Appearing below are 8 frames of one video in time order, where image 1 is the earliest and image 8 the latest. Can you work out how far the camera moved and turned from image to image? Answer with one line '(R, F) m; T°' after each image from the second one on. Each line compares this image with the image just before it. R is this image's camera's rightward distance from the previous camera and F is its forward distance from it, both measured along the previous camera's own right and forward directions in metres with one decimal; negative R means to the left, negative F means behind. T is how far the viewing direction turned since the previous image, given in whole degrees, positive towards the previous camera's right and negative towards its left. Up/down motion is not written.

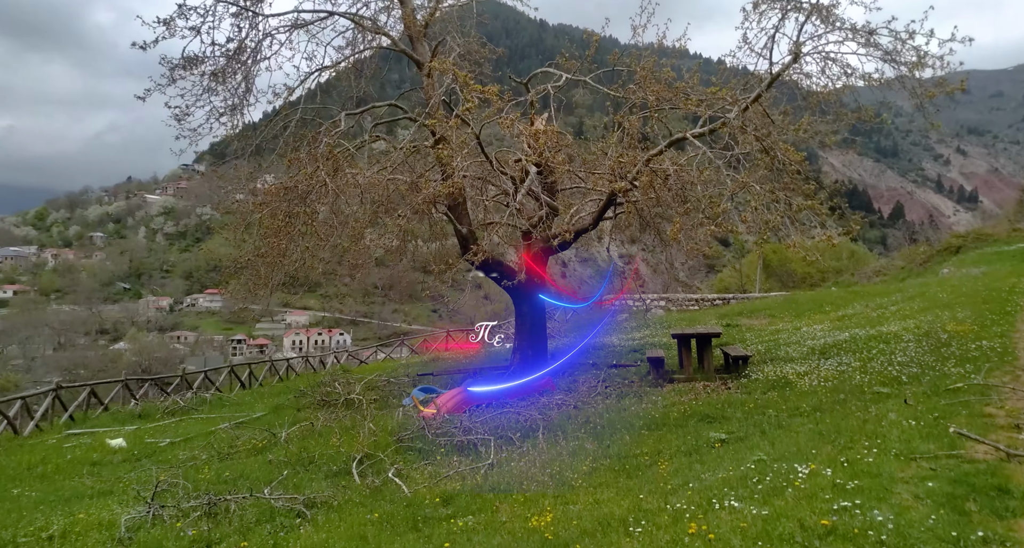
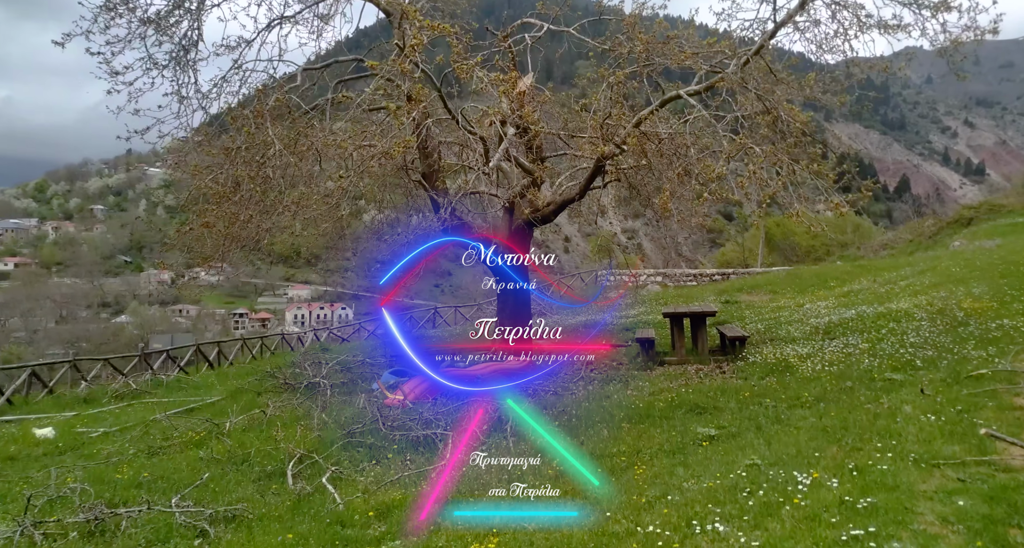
(+0.4, +0.9) m; 0°
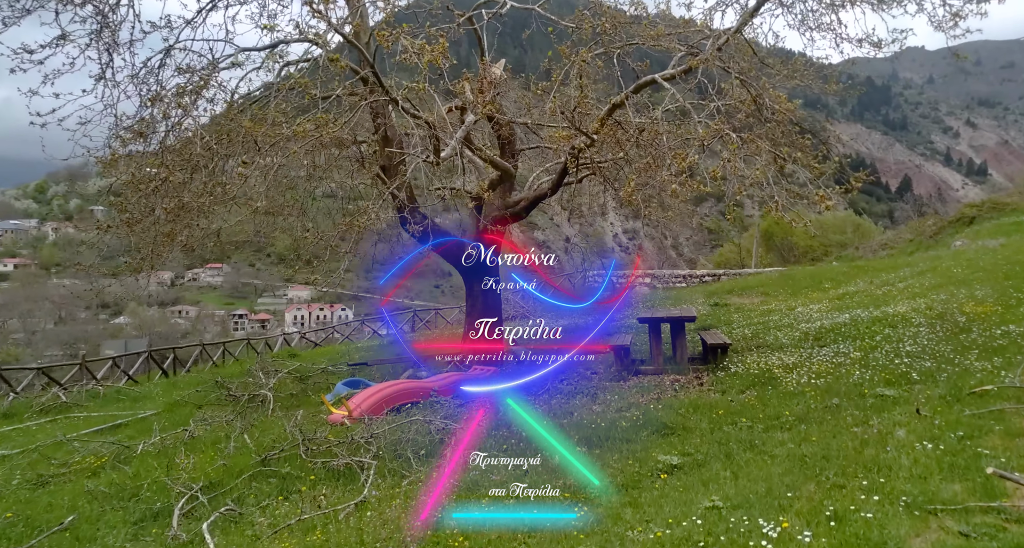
(+0.5, +0.8) m; 0°
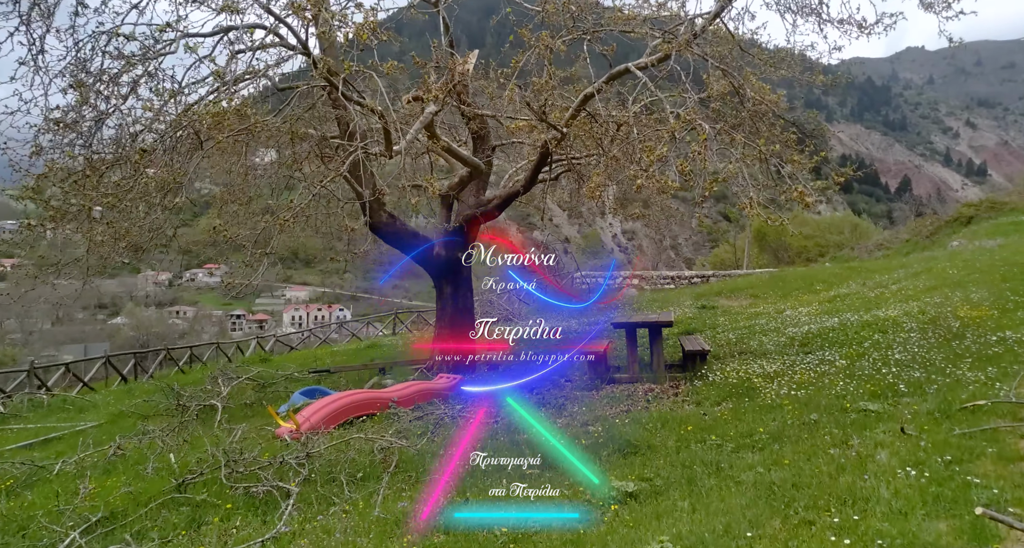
(+0.4, +0.5) m; 0°
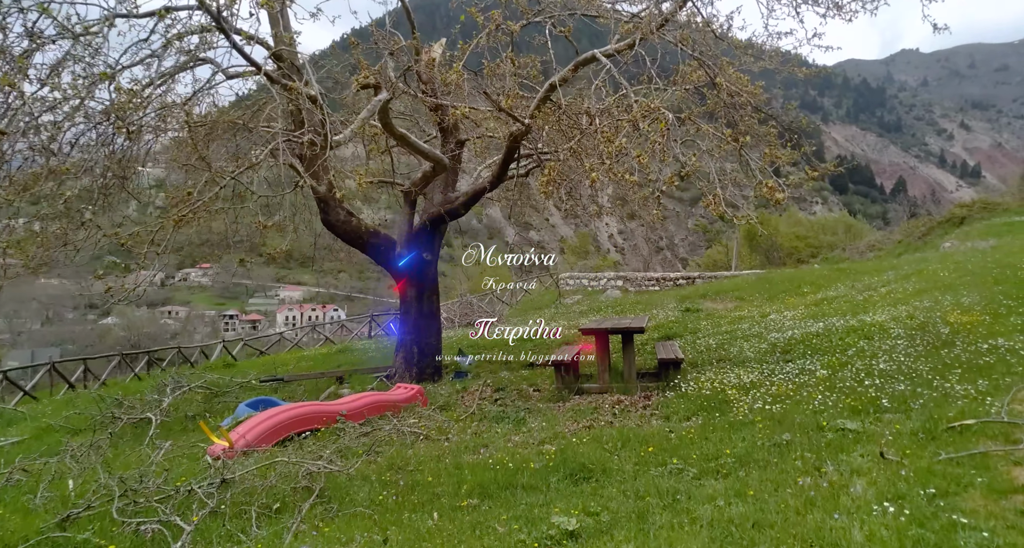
(+0.4, +0.6) m; 0°
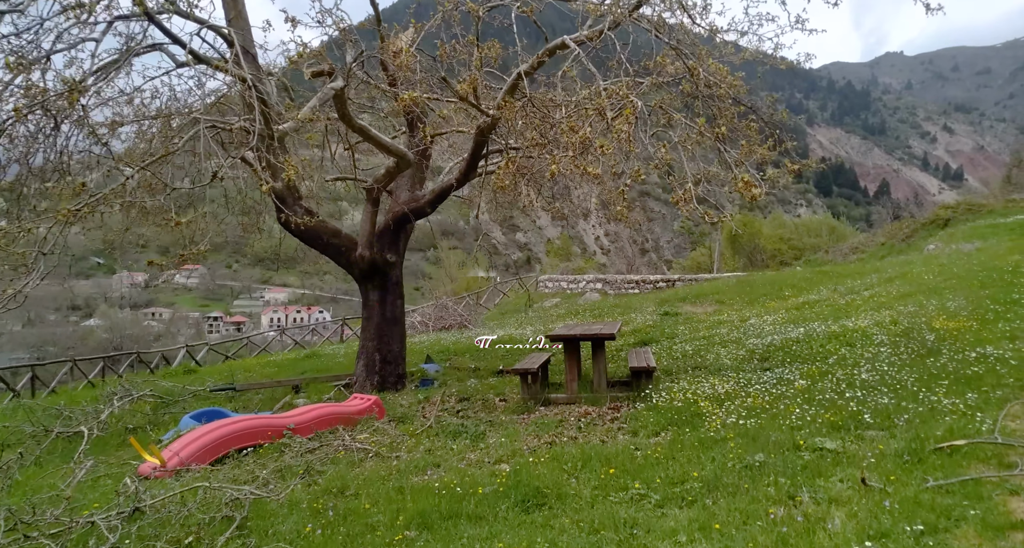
(+0.3, +0.5) m; +1°
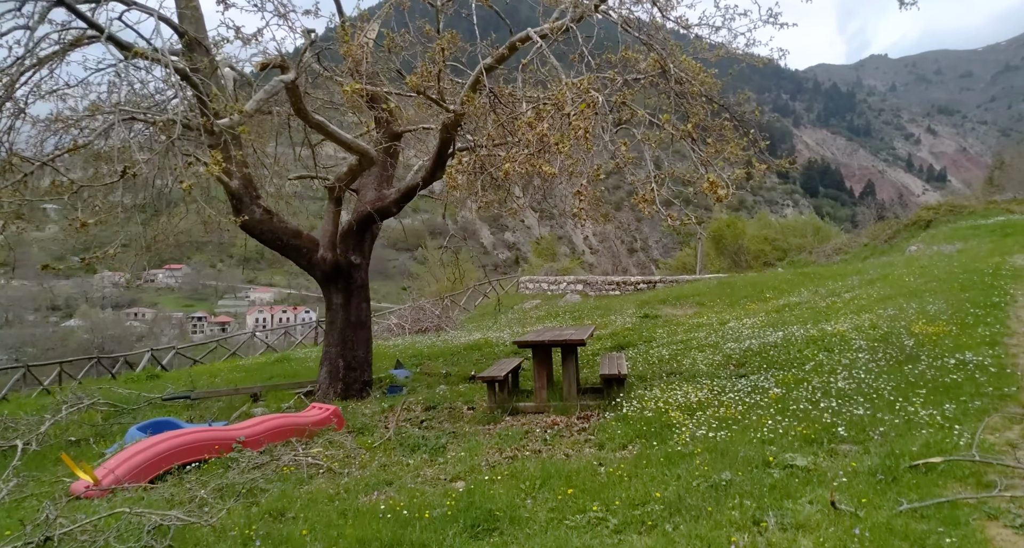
(+0.2, +0.3) m; +1°
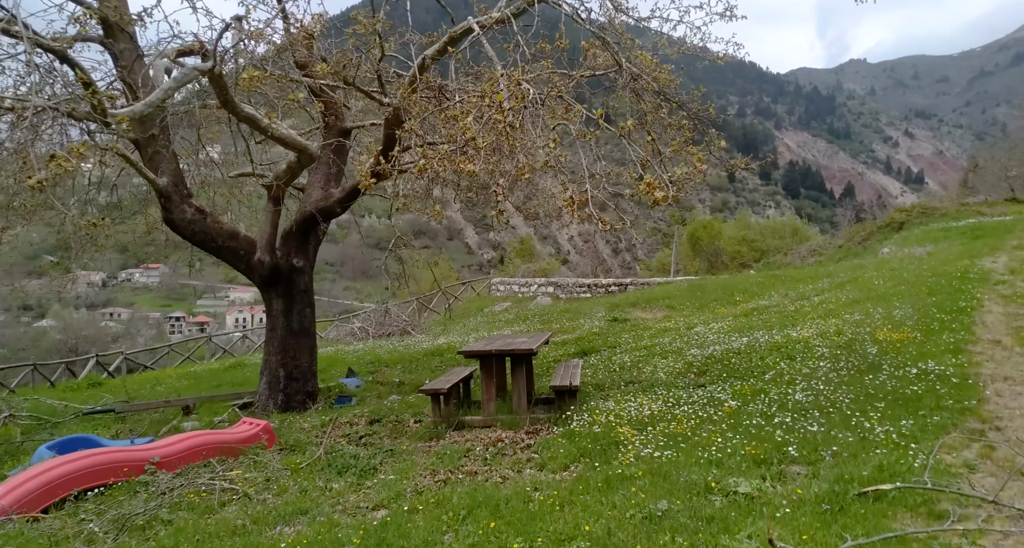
(+0.4, +0.4) m; +1°
